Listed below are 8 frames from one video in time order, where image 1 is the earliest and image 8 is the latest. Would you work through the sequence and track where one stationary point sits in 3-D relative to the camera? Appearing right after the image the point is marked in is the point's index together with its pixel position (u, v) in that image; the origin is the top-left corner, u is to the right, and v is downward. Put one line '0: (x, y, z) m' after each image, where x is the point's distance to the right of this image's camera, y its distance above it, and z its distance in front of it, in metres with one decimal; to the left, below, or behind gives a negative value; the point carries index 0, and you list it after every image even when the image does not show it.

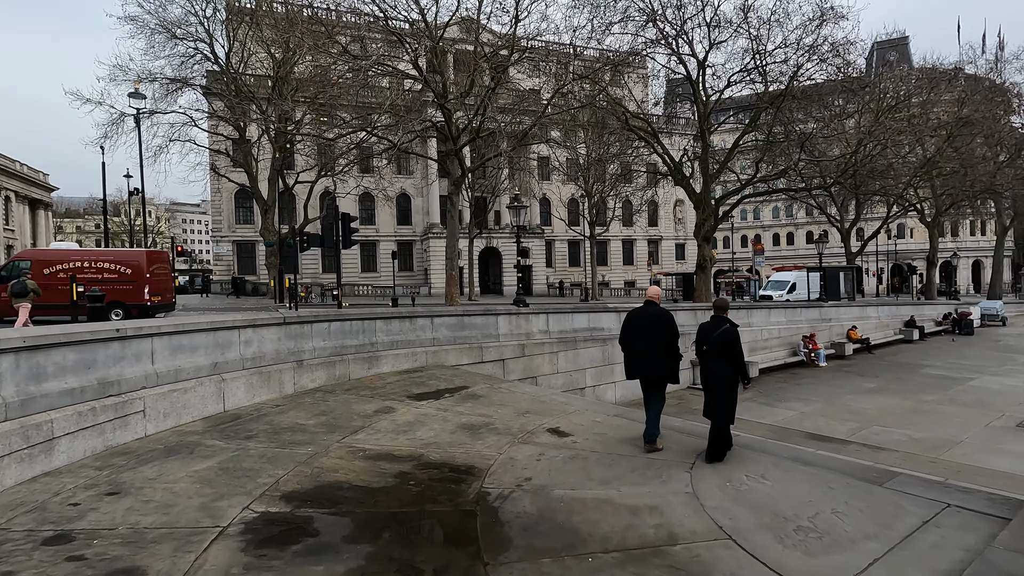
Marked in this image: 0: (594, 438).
0: (+0.7, -1.3, +4.6) m
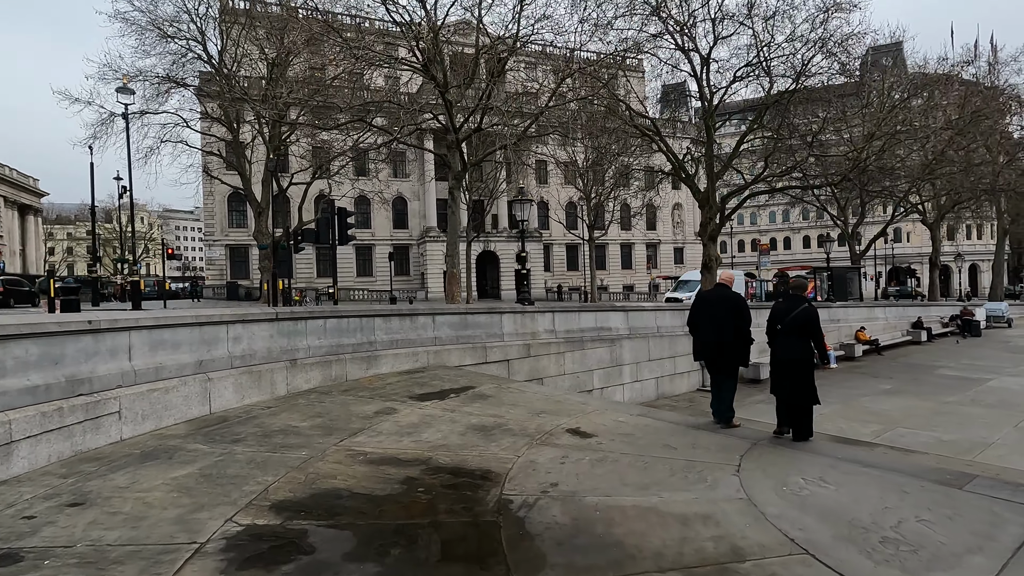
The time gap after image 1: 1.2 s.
0: (+0.8, -1.2, +4.1) m
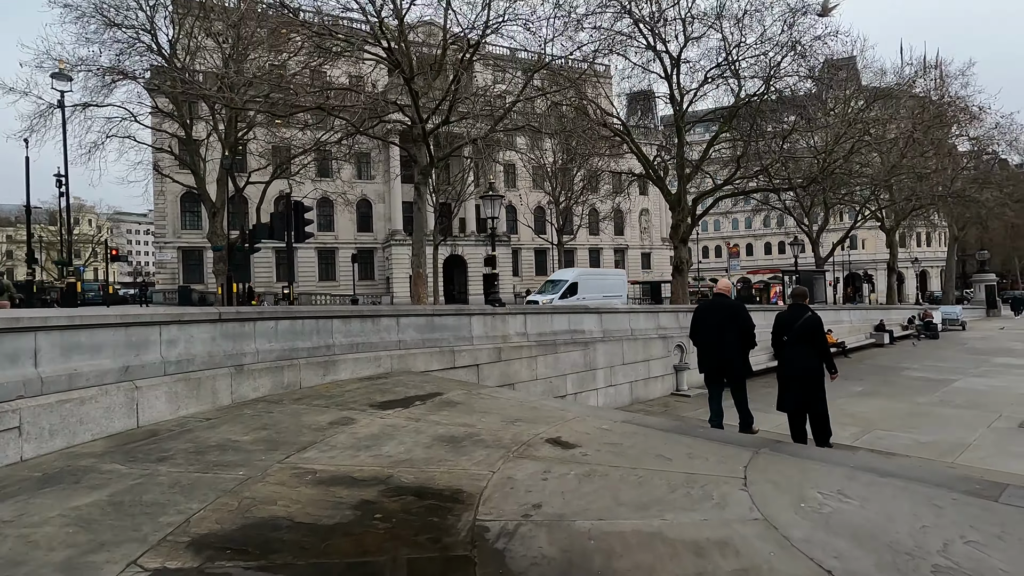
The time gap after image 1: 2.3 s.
0: (+0.7, -1.1, +3.7) m
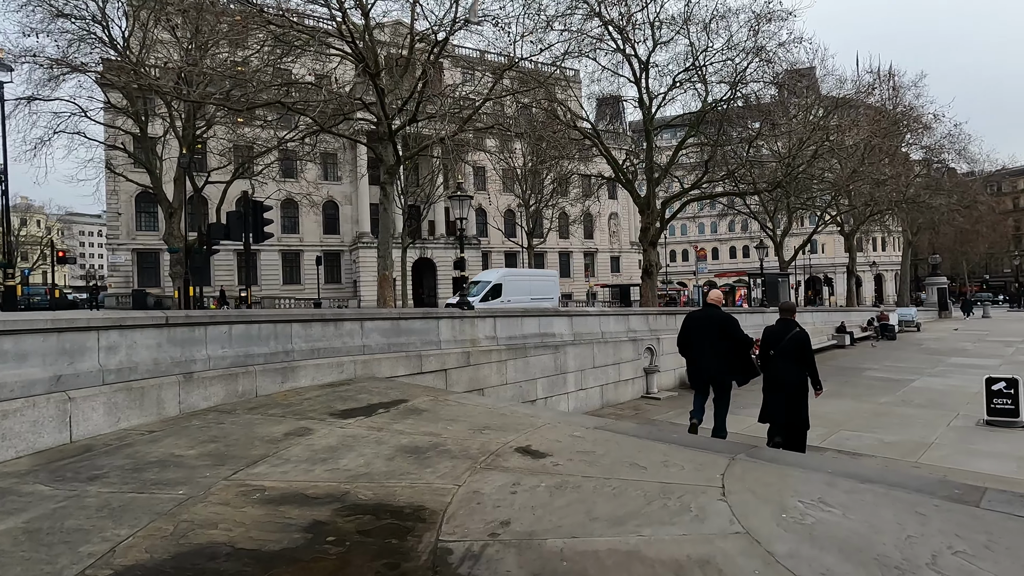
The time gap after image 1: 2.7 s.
0: (+0.4, -1.1, +3.5) m
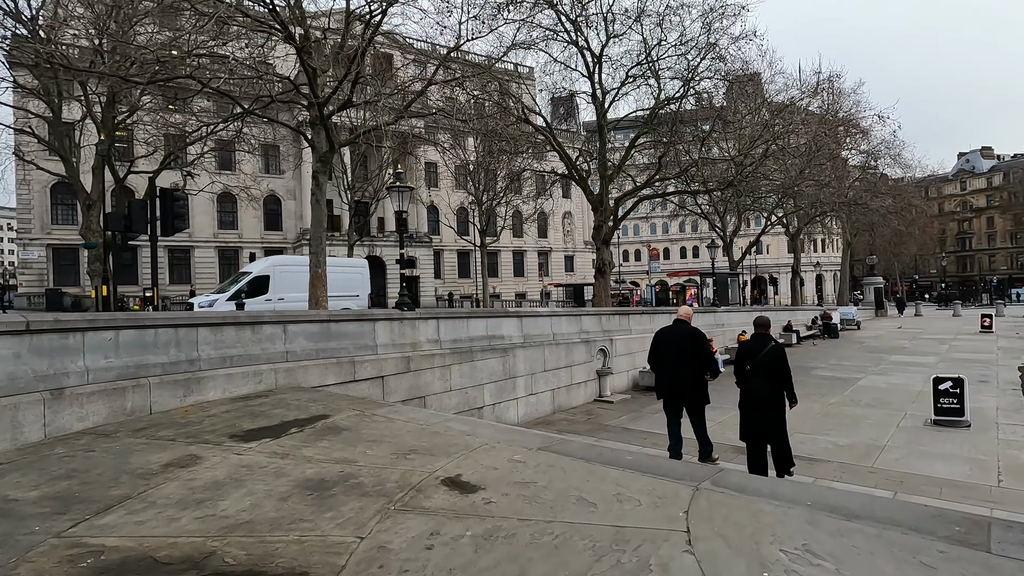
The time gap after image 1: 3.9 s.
0: (0.0, -1.1, +2.9) m
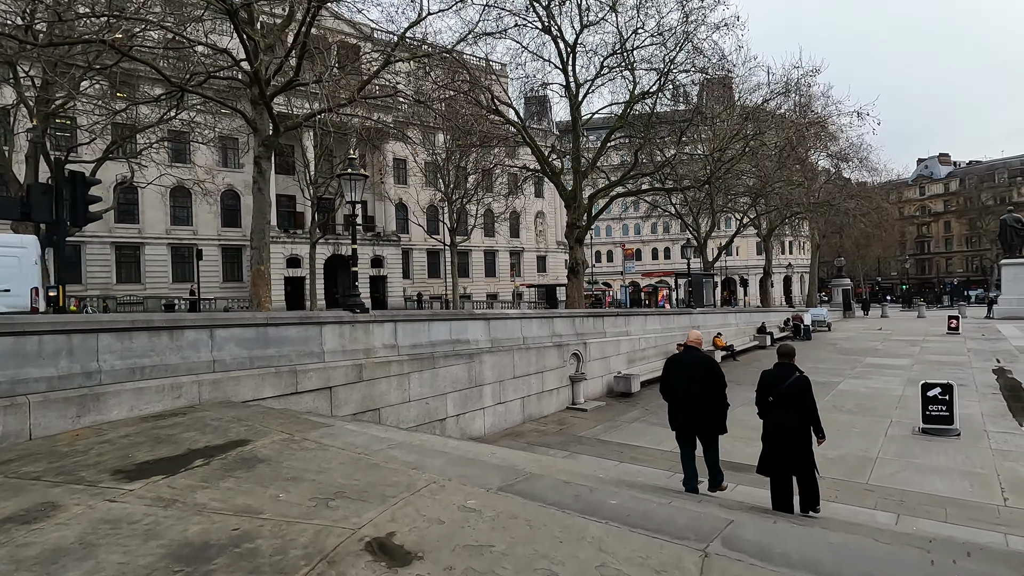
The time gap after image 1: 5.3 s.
0: (-0.2, -1.1, +2.2) m
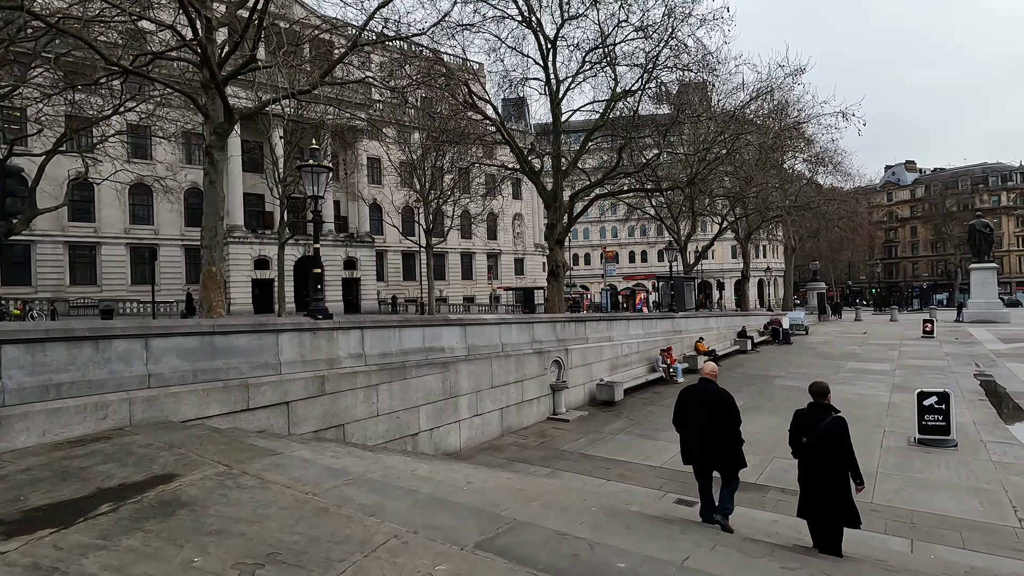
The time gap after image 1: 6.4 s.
0: (-0.2, -1.1, +1.6) m
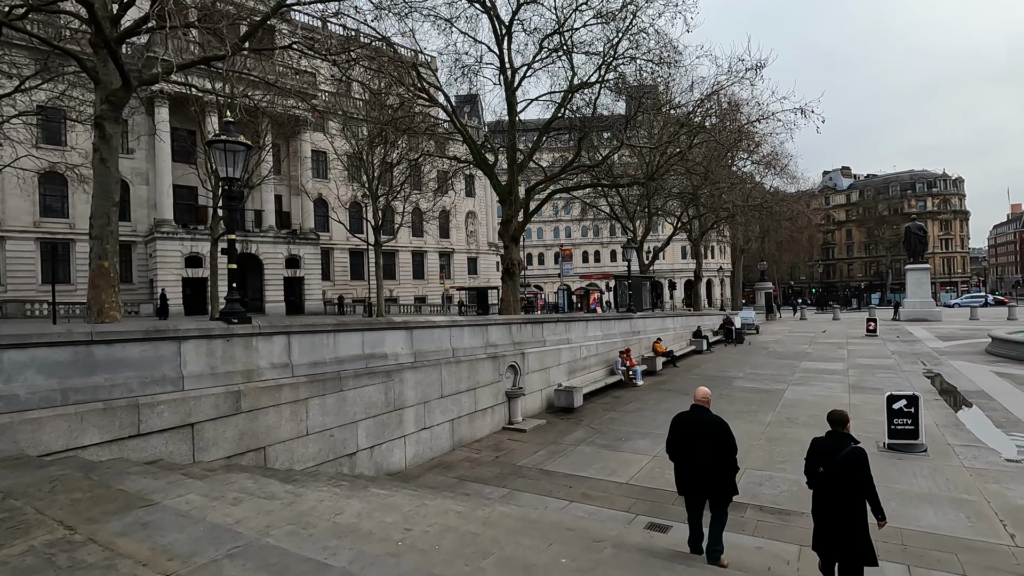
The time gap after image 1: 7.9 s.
0: (-0.3, -1.1, +0.8) m
